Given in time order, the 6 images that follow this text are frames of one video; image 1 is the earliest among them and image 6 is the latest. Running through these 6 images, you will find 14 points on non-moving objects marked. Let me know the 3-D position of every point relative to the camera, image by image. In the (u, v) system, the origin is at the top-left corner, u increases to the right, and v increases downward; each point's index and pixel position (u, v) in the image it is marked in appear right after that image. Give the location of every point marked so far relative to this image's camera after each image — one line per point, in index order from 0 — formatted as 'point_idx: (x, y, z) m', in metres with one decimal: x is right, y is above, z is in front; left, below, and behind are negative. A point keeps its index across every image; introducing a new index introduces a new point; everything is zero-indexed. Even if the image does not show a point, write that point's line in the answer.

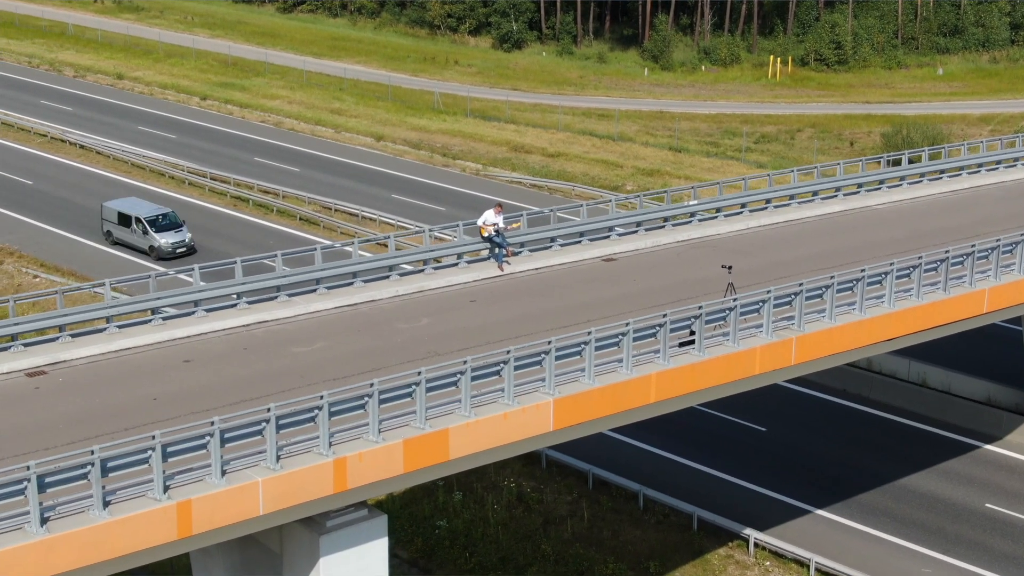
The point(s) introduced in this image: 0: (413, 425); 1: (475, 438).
0: (-1.4, -2.1, +19.7) m
1: (-0.4, -2.4, +19.9) m
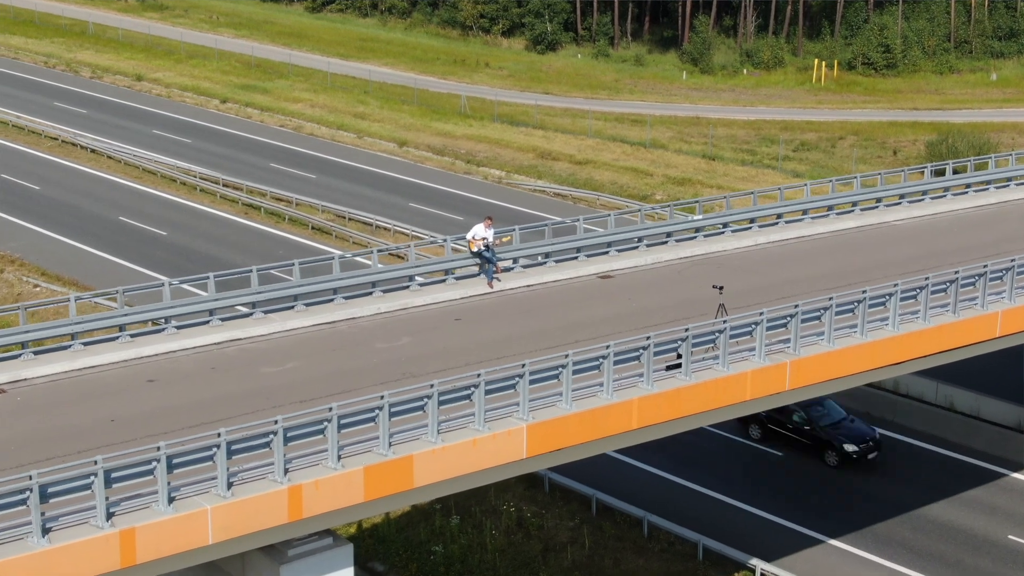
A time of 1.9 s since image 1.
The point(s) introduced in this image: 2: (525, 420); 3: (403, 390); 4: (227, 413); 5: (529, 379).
0: (-1.9, -2.4, +18.5) m
1: (-0.9, -2.7, +18.7) m
2: (+0.3, -2.1, +19.3) m
3: (-1.5, -1.5, +18.6) m
4: (-4.4, -1.9, +19.1) m
5: (+0.3, -1.4, +19.2) m
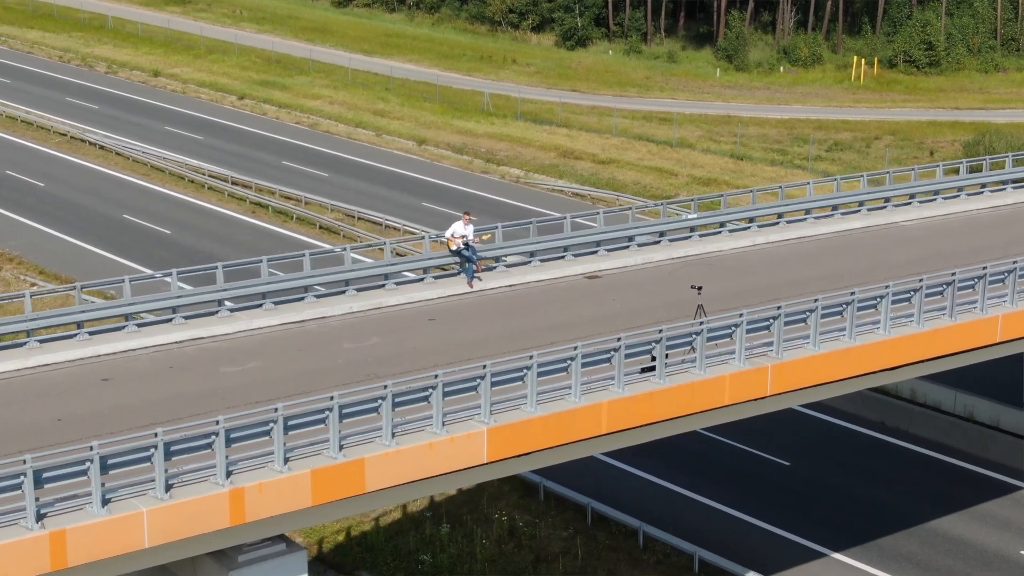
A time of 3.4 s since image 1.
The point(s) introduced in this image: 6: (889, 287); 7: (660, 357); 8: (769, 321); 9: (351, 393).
0: (-2.6, -2.4, +17.6) m
1: (-1.6, -2.6, +17.7) m
2: (-0.4, -2.0, +18.3) m
3: (-2.2, -1.5, +17.7) m
4: (-5.1, -1.9, +18.4) m
5: (-0.3, -1.4, +18.2) m
6: (+6.1, 0.0, +20.1) m
7: (+2.3, -1.1, +19.3) m
8: (+4.2, -0.5, +20.0) m
9: (-2.2, -1.5, +17.5) m
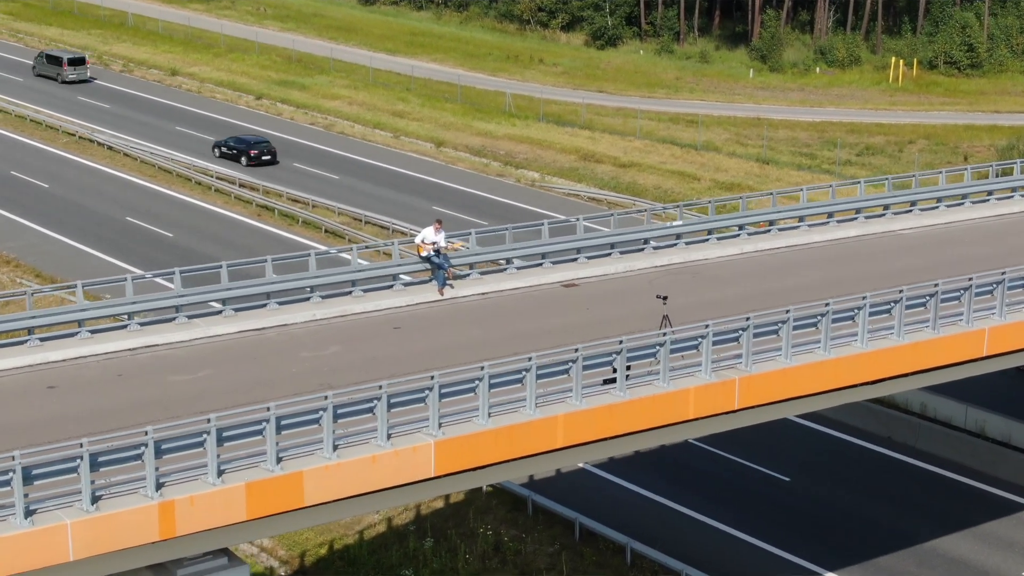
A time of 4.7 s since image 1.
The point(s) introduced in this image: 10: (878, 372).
0: (-3.5, -2.5, +16.9) m
1: (-2.5, -2.7, +16.9) m
2: (-1.2, -2.1, +17.4) m
3: (-3.0, -1.6, +16.9) m
4: (-5.9, -1.9, +17.8) m
5: (-1.1, -1.5, +17.3) m
6: (+5.4, -0.2, +18.8) m
7: (+1.6, -1.2, +18.3) m
8: (+3.5, -0.7, +18.9) m
9: (-3.0, -1.6, +16.7) m
10: (+5.7, -1.3, +19.2) m
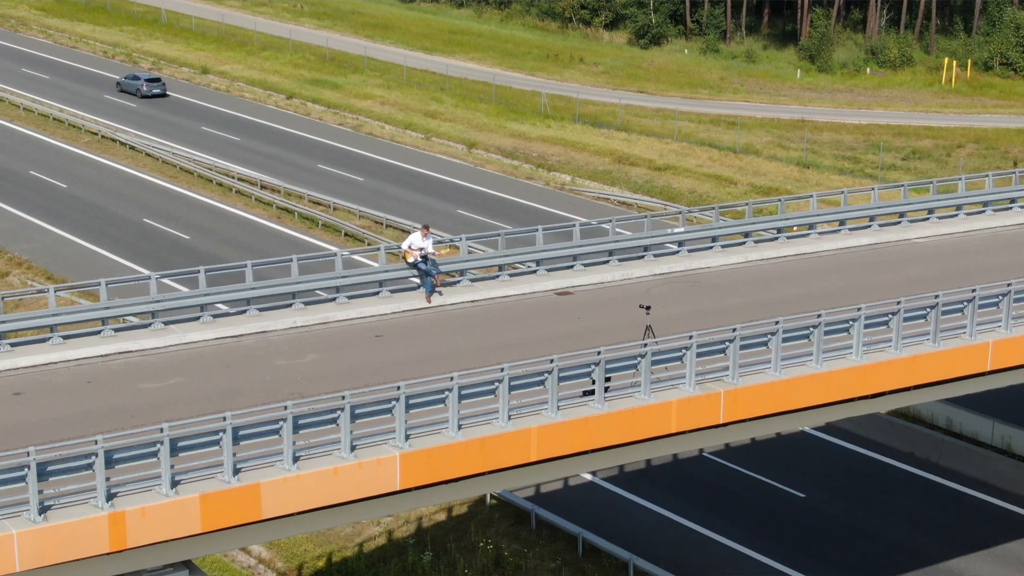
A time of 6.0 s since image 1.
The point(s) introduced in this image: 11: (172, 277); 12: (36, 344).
0: (-4.0, -2.5, +16.3) m
1: (-3.0, -2.8, +16.2) m
2: (-1.7, -2.2, +16.6) m
3: (-3.5, -1.7, +16.3) m
4: (-6.3, -2.0, +17.4) m
5: (-1.6, -1.6, +16.5) m
6: (+5.0, -0.4, +17.6) m
7: (+1.1, -1.4, +17.3) m
8: (+3.1, -0.9, +17.8) m
9: (-3.5, -1.6, +16.1) m
10: (+5.3, -1.5, +17.9) m
11: (-5.5, +0.2, +20.1) m
12: (-7.6, -0.9, +20.0) m
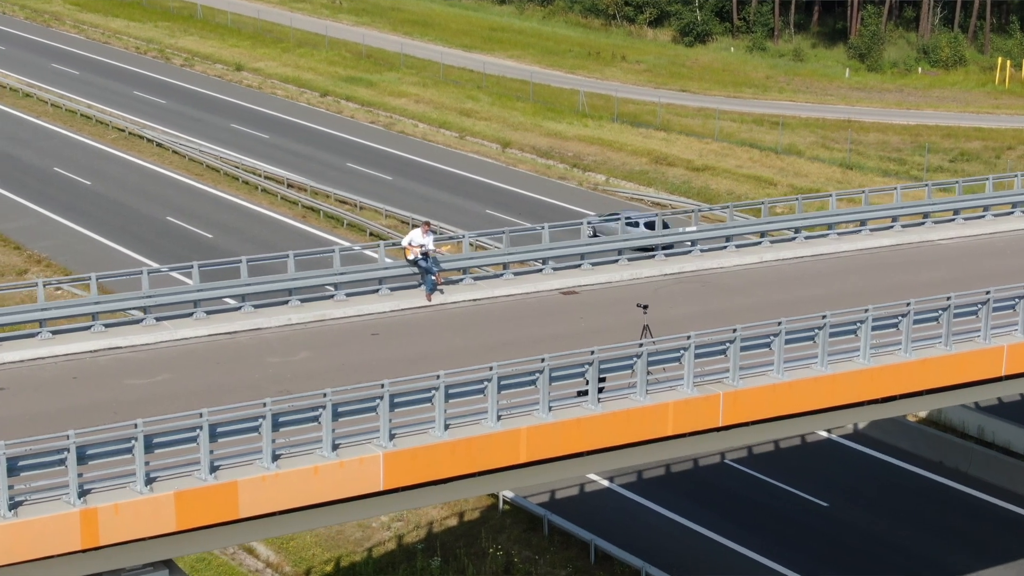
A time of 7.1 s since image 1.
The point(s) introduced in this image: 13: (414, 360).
0: (-4.2, -2.4, +15.8) m
1: (-3.3, -2.7, +15.7) m
2: (-1.9, -2.2, +16.0) m
3: (-3.8, -1.6, +15.8) m
4: (-6.5, -1.8, +17.0) m
5: (-1.9, -1.5, +15.9) m
6: (+4.9, -0.4, +16.6) m
7: (+0.9, -1.3, +16.5) m
8: (+2.9, -0.9, +16.9) m
9: (-3.8, -1.5, +15.6) m
10: (+5.2, -1.6, +16.9) m
11: (-5.5, +0.3, +19.7) m
12: (-7.6, -0.8, +19.8) m
13: (-1.5, -1.1, +18.7) m
